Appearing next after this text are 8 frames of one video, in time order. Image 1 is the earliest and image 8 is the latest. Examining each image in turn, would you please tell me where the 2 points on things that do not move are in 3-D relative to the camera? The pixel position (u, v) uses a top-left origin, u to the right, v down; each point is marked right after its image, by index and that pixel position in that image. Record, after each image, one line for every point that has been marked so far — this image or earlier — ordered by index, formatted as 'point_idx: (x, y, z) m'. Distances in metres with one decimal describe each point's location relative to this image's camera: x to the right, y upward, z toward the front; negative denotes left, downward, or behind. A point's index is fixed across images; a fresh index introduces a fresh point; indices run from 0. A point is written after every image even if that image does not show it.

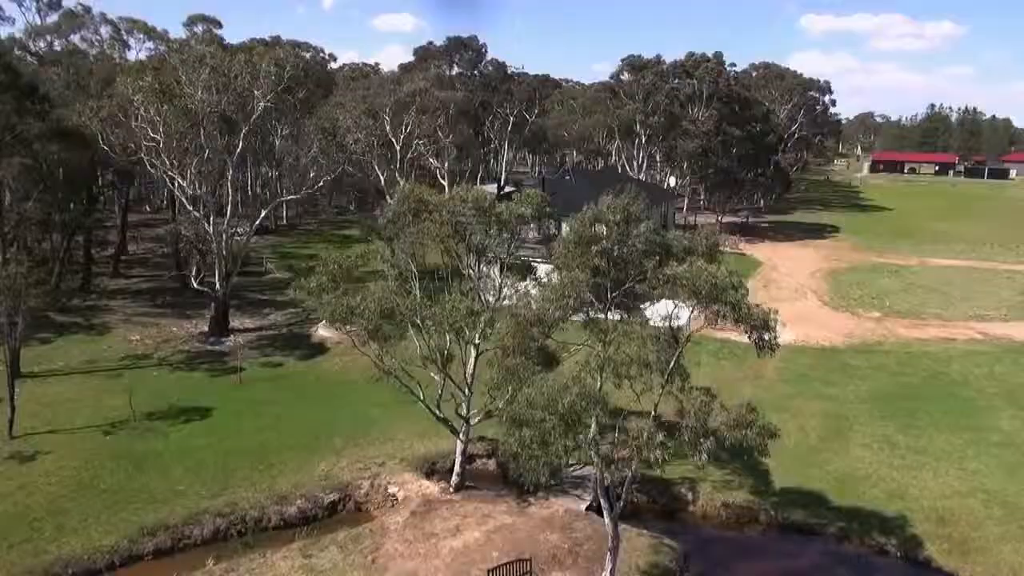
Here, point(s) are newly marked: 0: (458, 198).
0: (-1.3, +2.0, +18.3) m
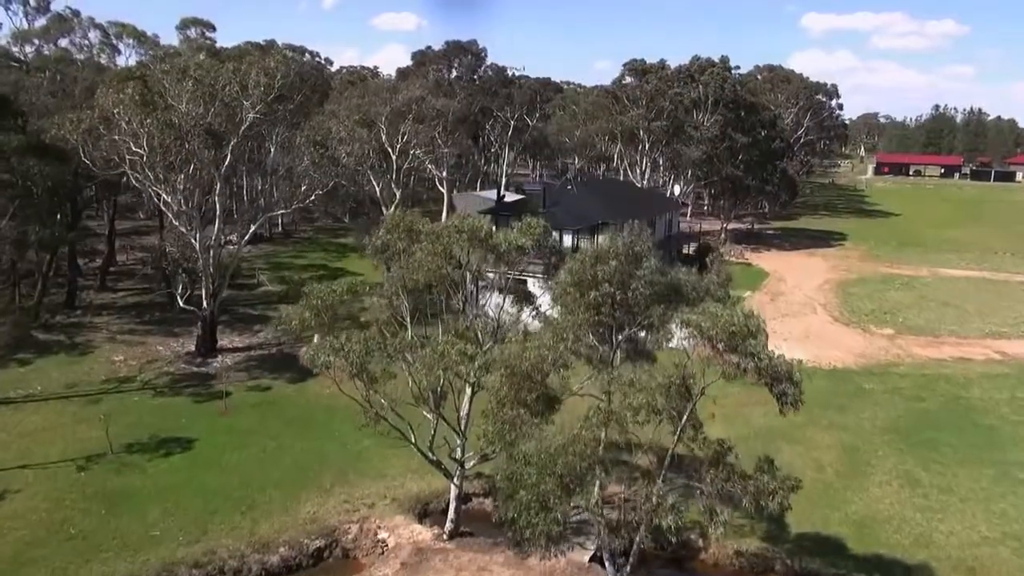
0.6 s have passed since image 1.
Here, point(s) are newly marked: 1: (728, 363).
0: (-1.3, +1.2, +16.9) m
1: (+3.3, -1.2, +12.6) m
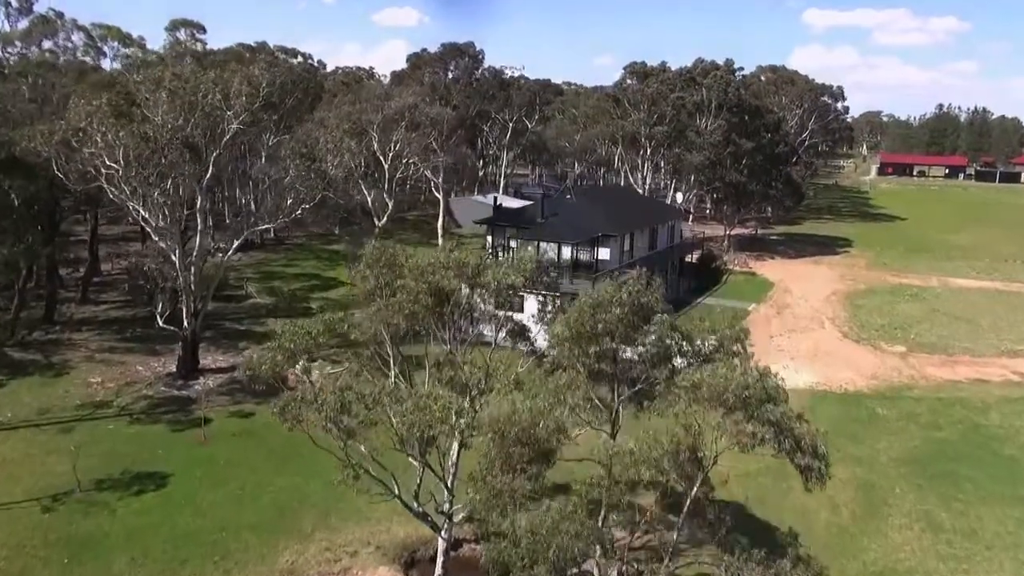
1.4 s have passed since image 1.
0: (-1.5, +0.5, +15.5) m
1: (+3.2, -2.0, +11.1) m
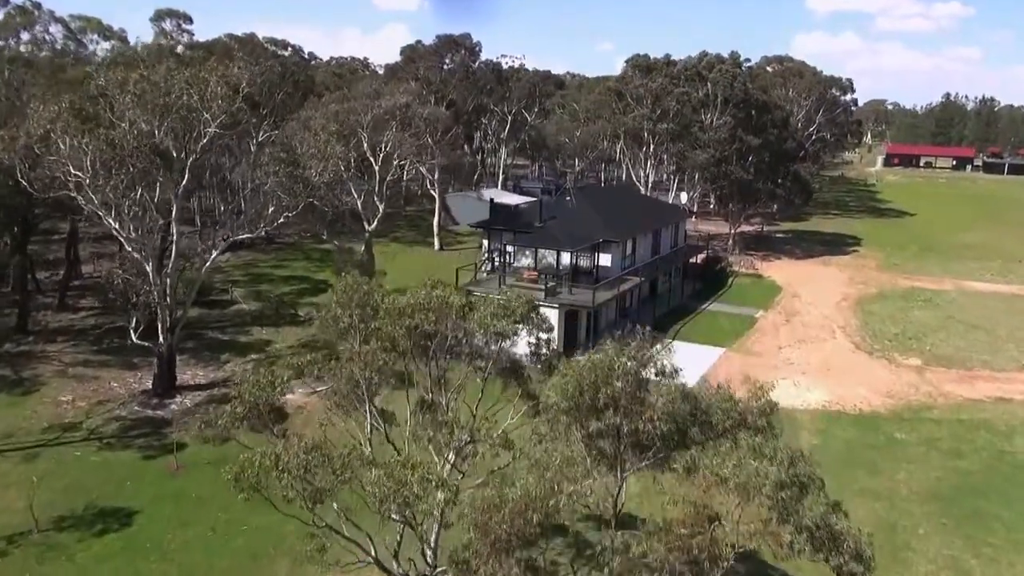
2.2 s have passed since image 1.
0: (-1.6, -0.3, +13.7) m
1: (+3.0, -2.8, +9.4) m
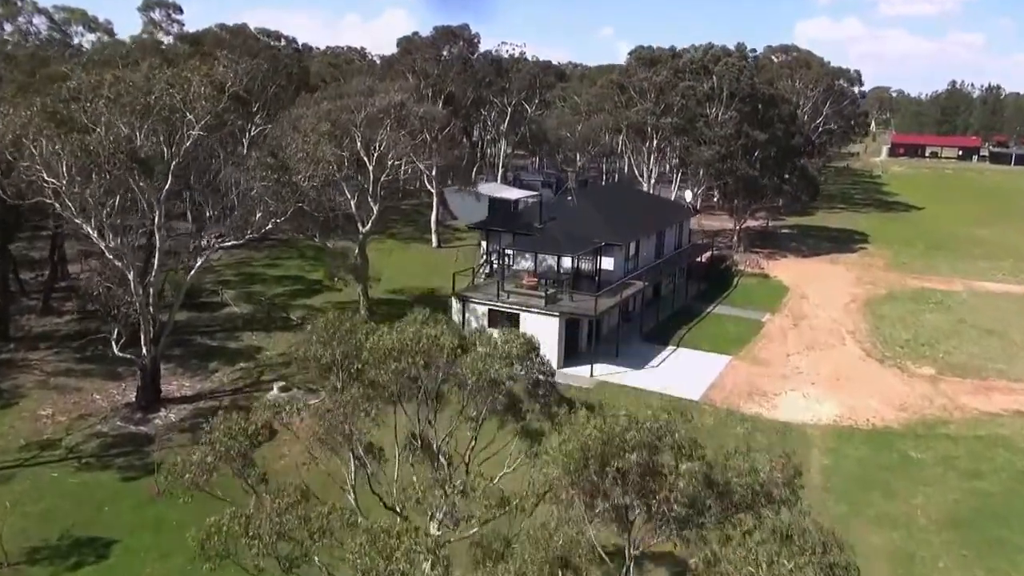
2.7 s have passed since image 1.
0: (-1.7, -0.9, +12.5) m
1: (+2.9, -3.4, +8.2) m
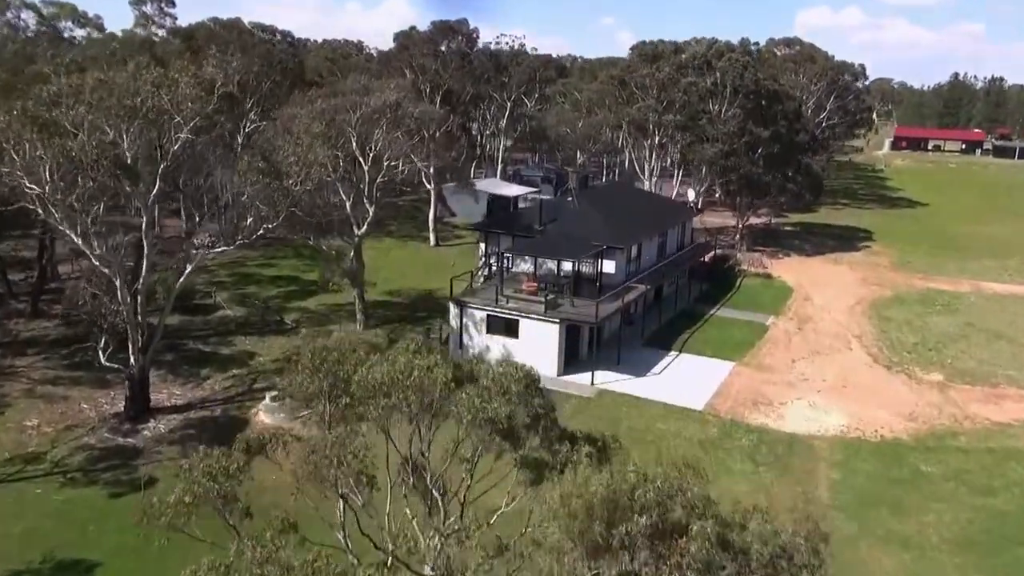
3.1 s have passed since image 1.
0: (-1.7, -1.3, +11.7) m
1: (+2.9, -3.9, +7.5) m
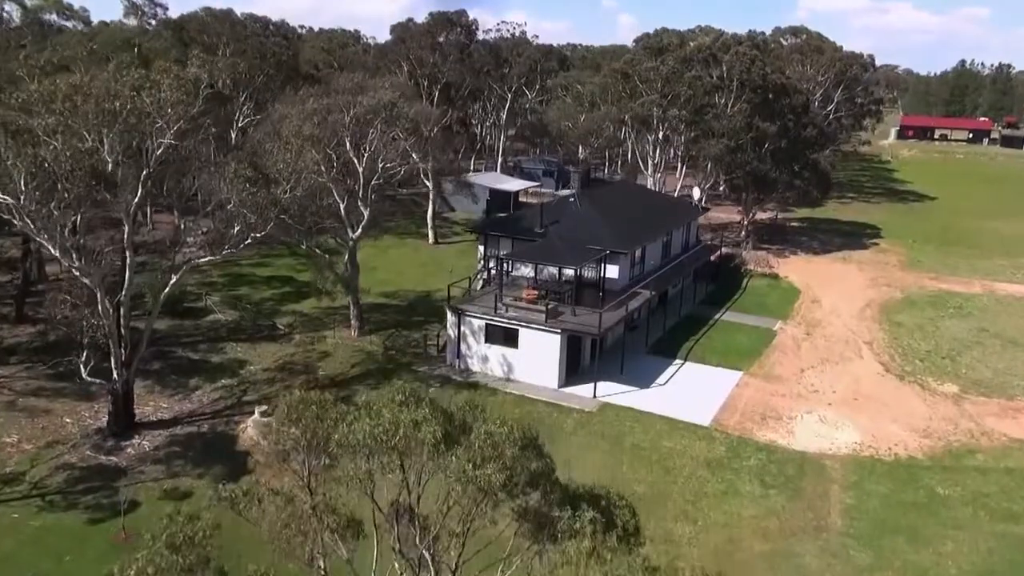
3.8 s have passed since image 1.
0: (-1.8, -1.9, +10.6) m
1: (+2.8, -4.6, +6.4) m
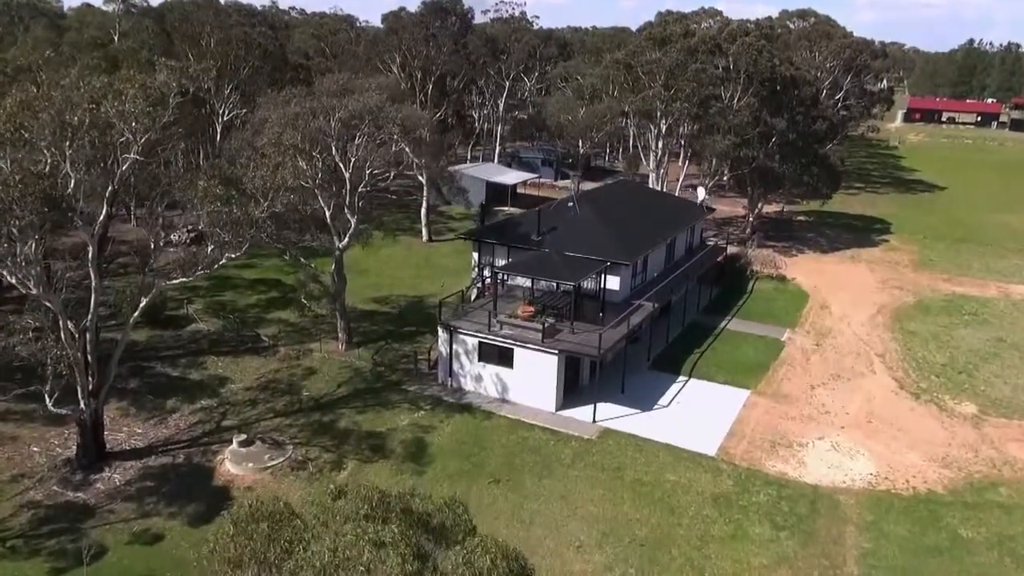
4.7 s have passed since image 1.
0: (-1.9, -3.0, +9.0) m
1: (+2.7, -5.9, +4.9) m
